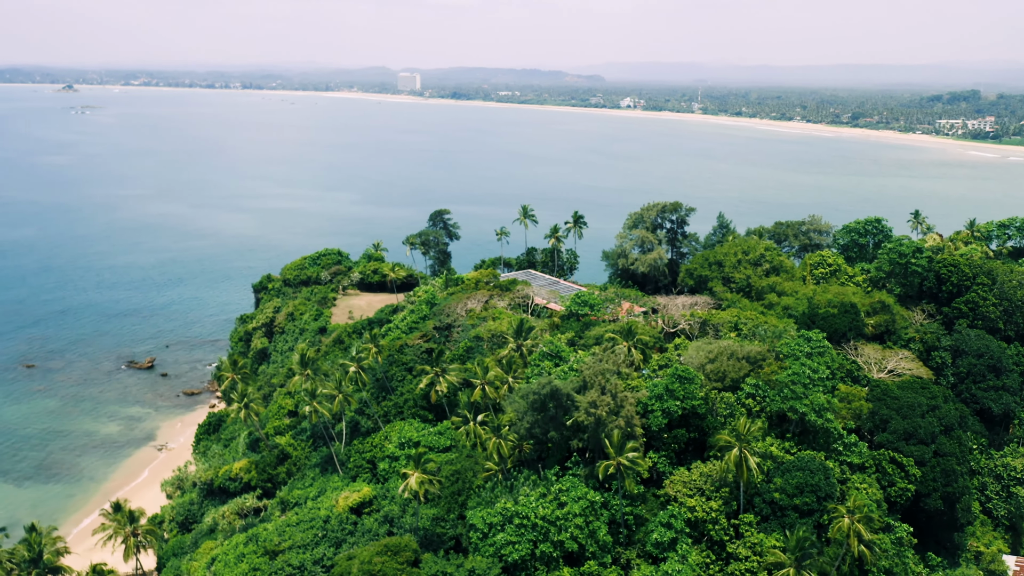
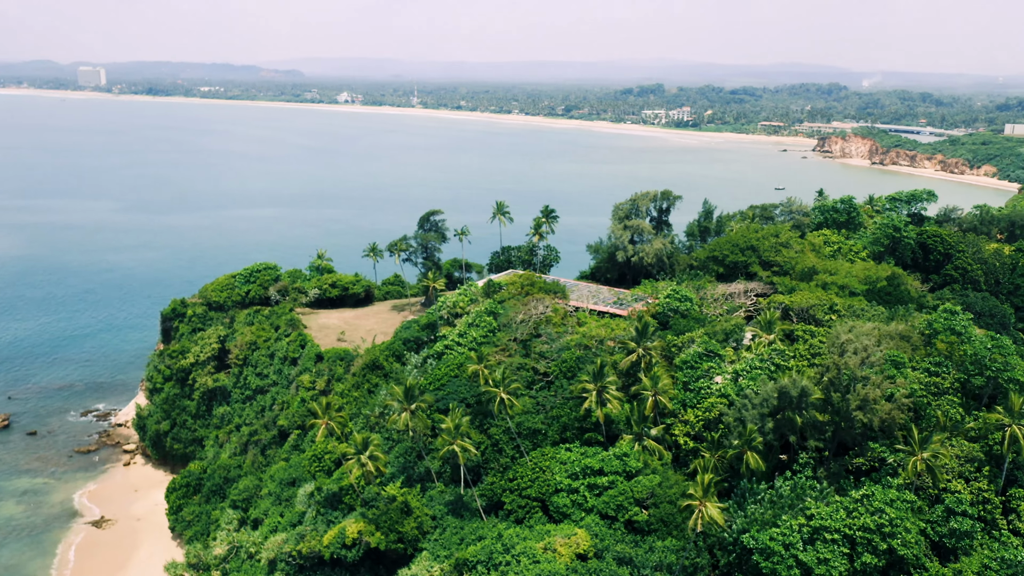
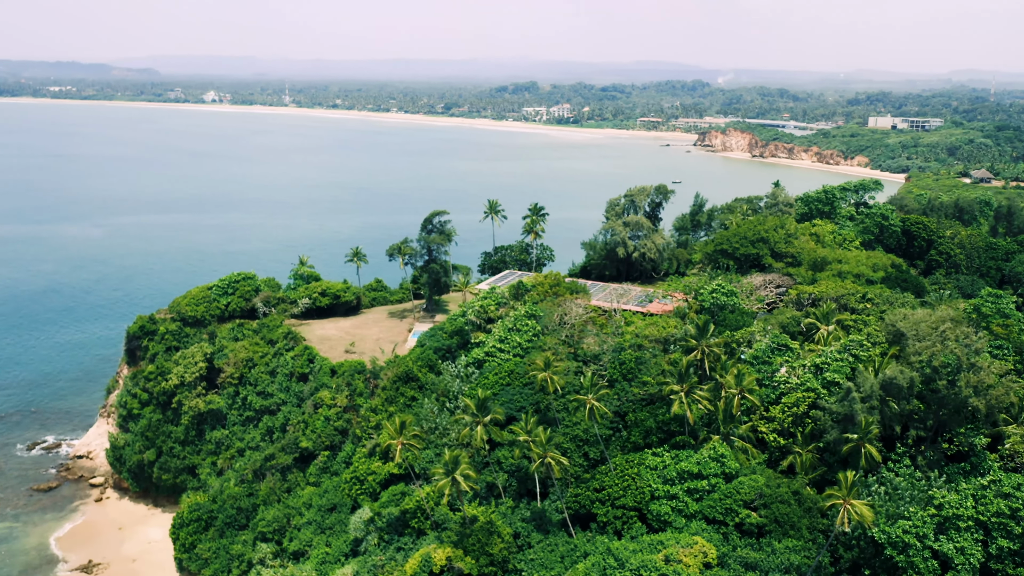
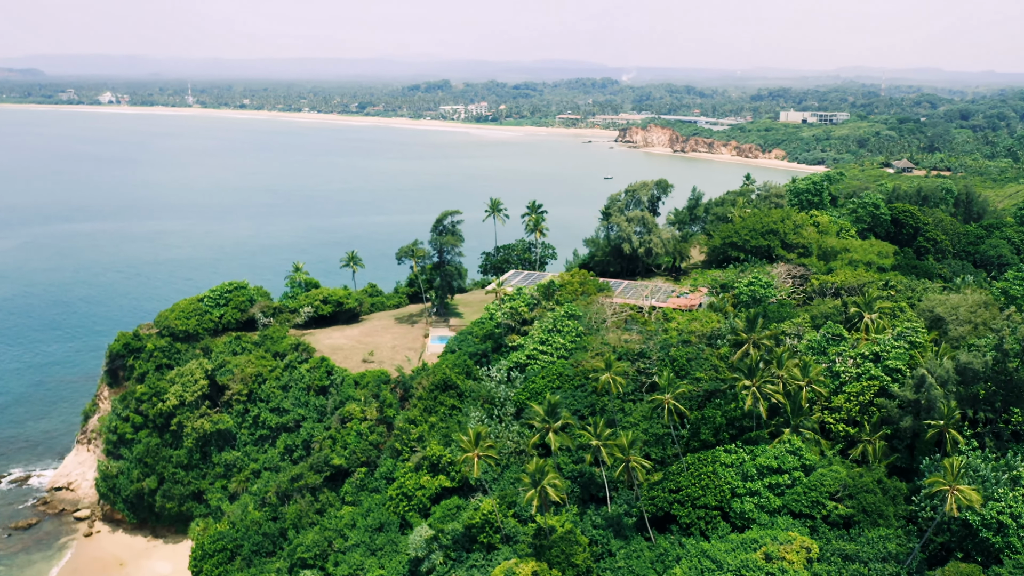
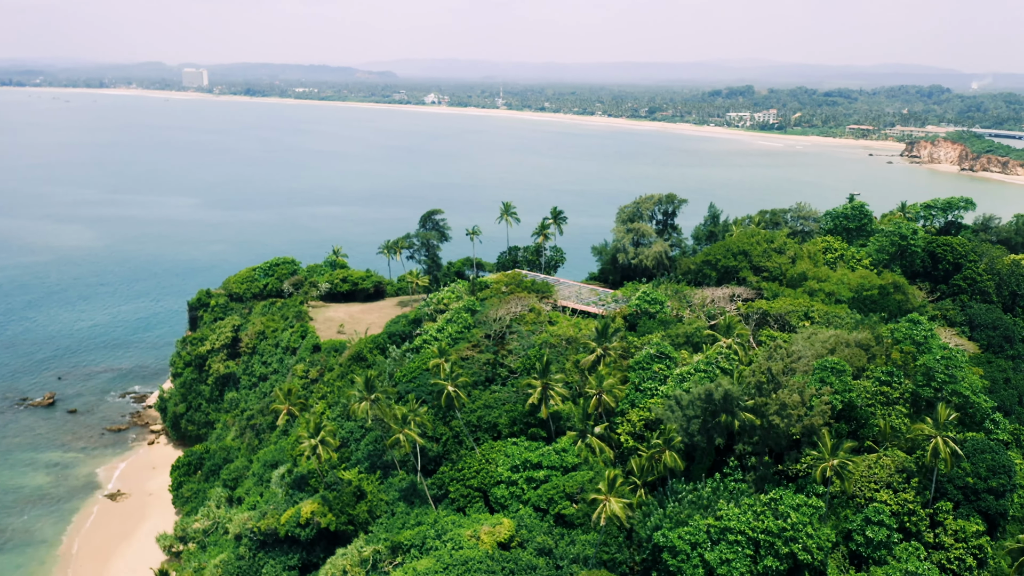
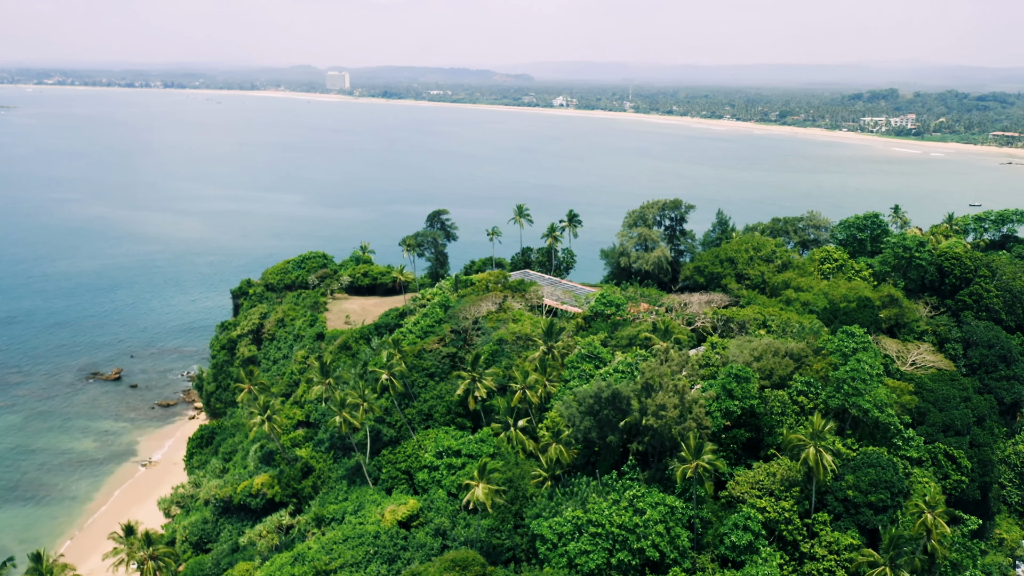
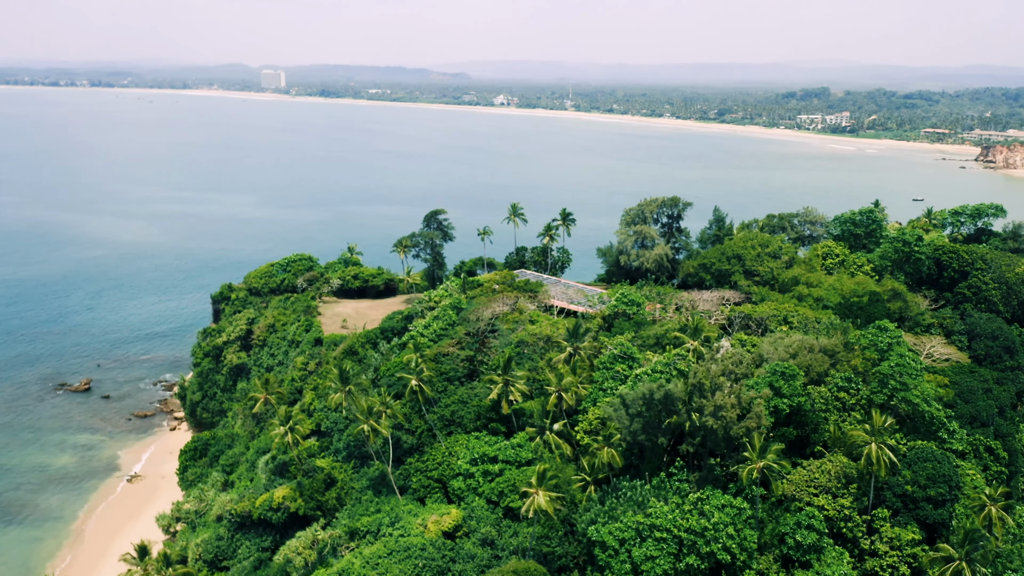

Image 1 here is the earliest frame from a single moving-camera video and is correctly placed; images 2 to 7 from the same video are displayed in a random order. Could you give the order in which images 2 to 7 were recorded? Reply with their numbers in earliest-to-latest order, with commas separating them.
6, 7, 5, 2, 3, 4
